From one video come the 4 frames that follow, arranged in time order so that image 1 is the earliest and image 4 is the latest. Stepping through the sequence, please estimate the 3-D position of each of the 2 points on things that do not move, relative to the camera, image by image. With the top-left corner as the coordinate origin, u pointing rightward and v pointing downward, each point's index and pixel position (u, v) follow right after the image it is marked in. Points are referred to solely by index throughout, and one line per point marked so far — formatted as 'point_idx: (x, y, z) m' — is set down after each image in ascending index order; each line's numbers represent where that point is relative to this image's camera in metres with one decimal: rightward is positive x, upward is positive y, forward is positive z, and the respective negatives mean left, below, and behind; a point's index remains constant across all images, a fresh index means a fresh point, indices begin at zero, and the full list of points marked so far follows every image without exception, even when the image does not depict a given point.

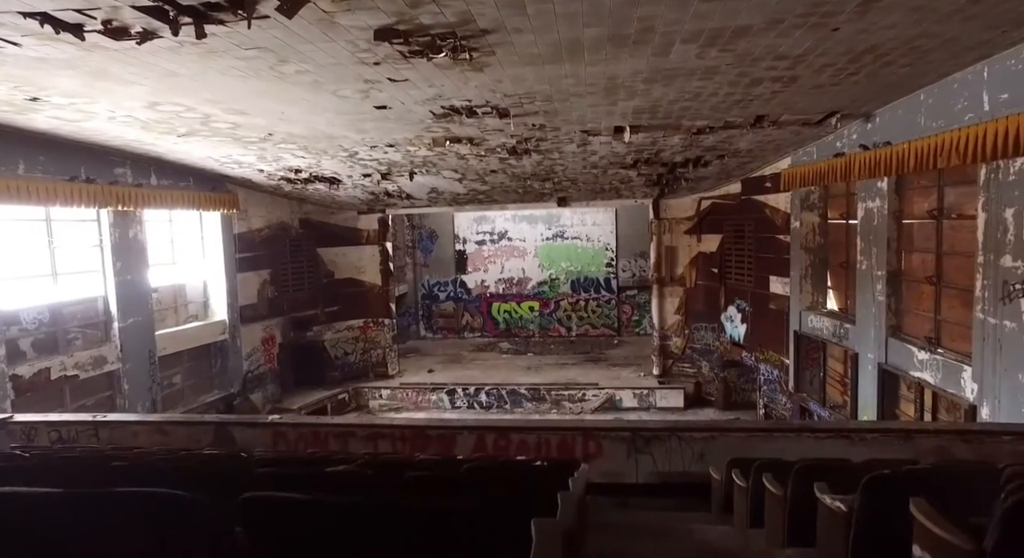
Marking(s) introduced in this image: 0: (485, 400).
0: (-0.4, -2.1, +9.9) m
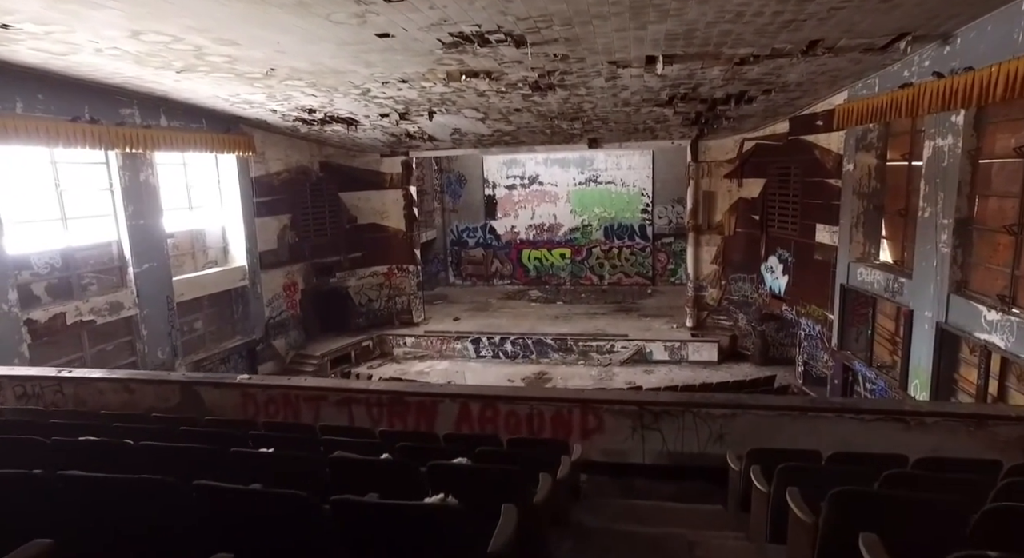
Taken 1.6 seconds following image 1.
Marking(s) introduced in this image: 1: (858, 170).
0: (0.0, -1.2, +9.7) m
1: (+3.8, +1.2, +6.1) m
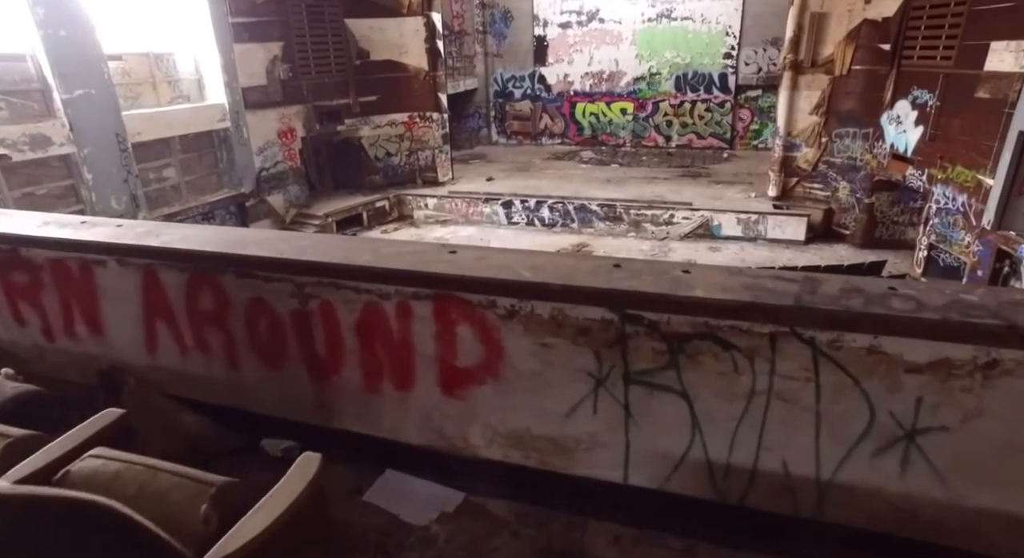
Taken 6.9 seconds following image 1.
0: (+0.5, +0.9, +8.1) m
1: (+3.9, +2.3, +3.7) m
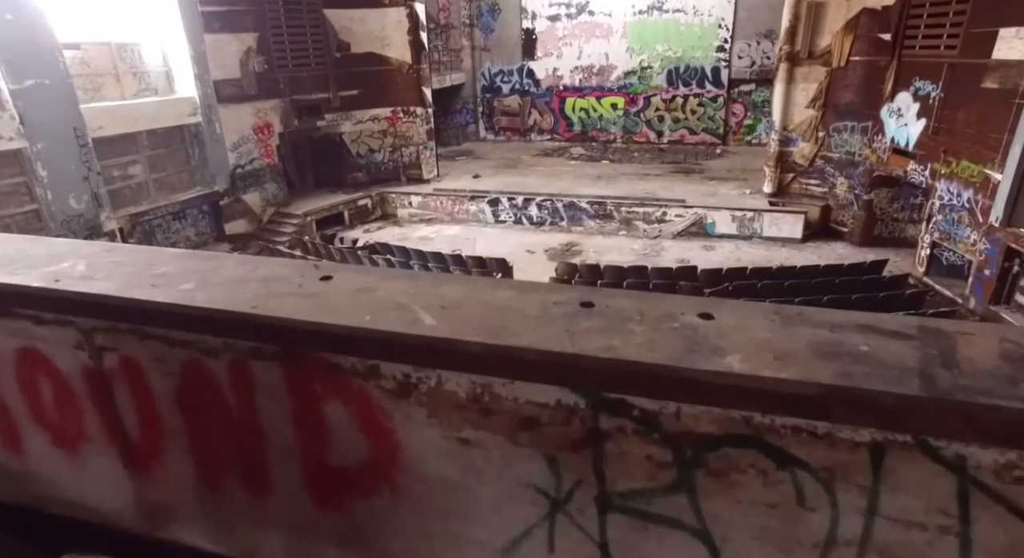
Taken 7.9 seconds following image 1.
0: (+0.3, +0.9, +7.8) m
1: (+3.7, +2.3, +3.5) m
